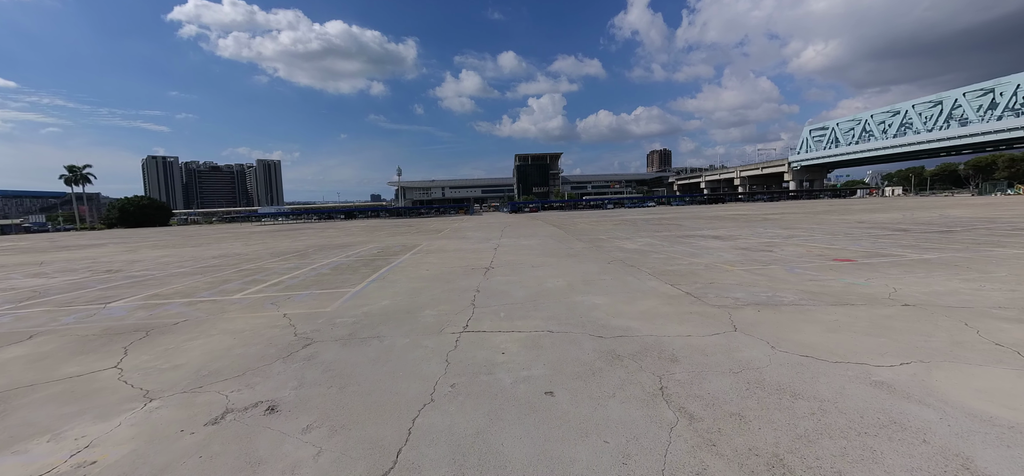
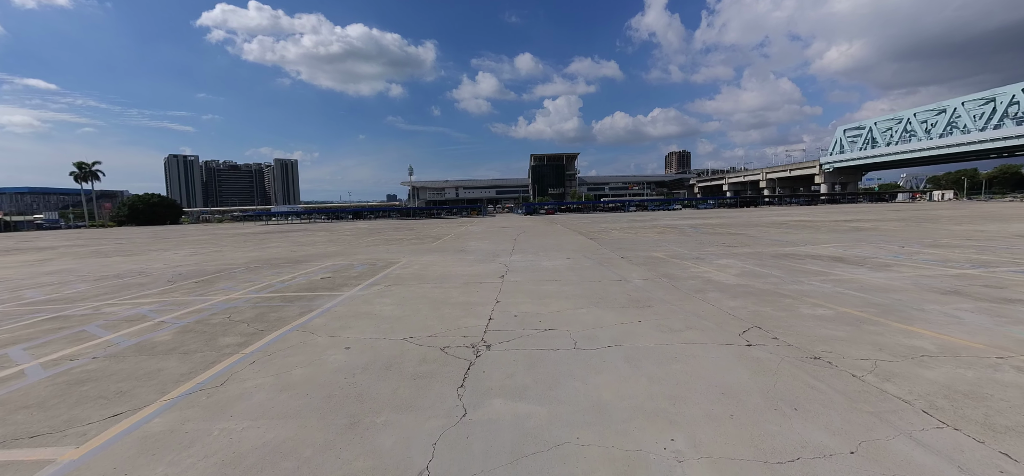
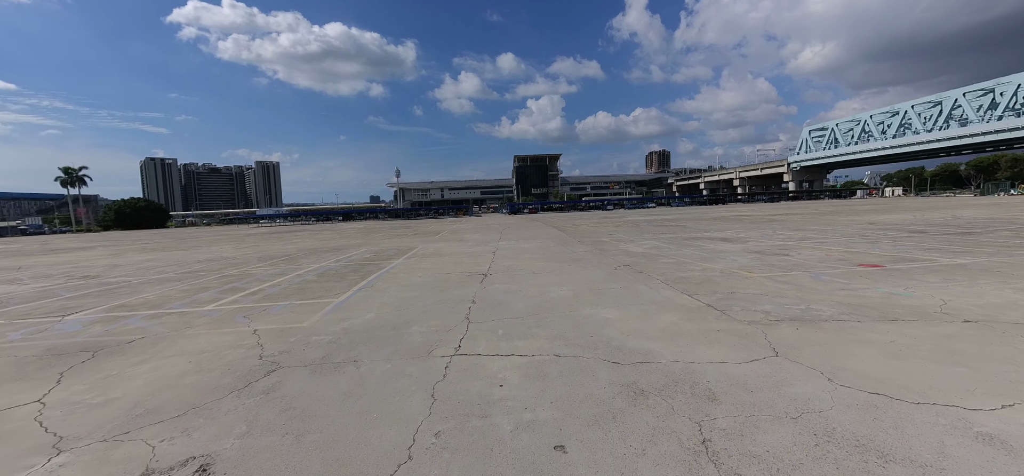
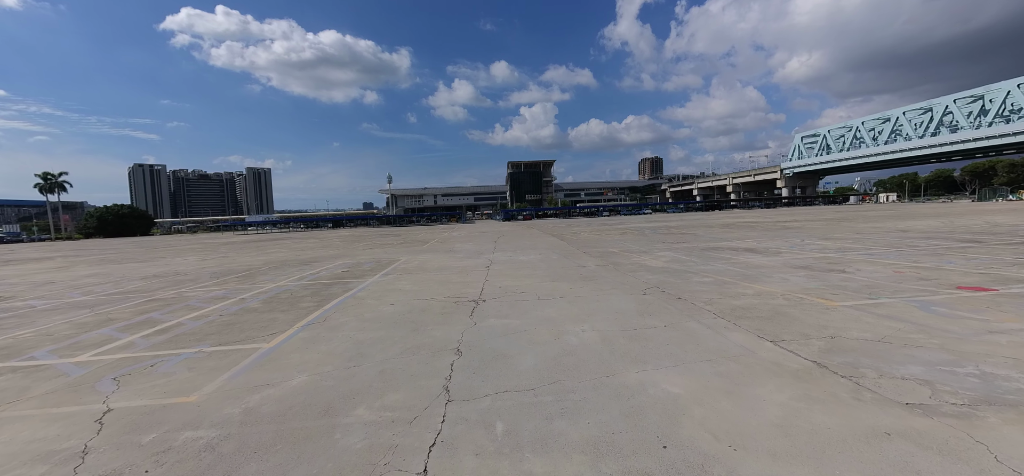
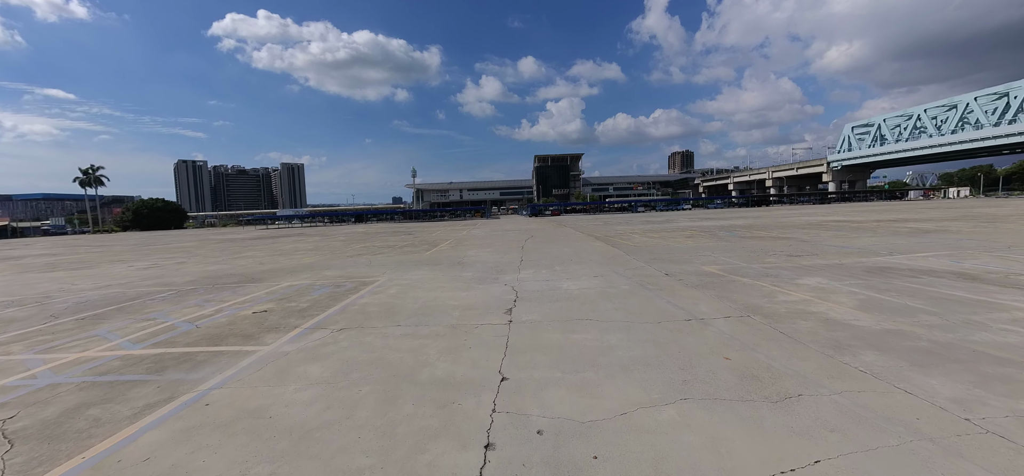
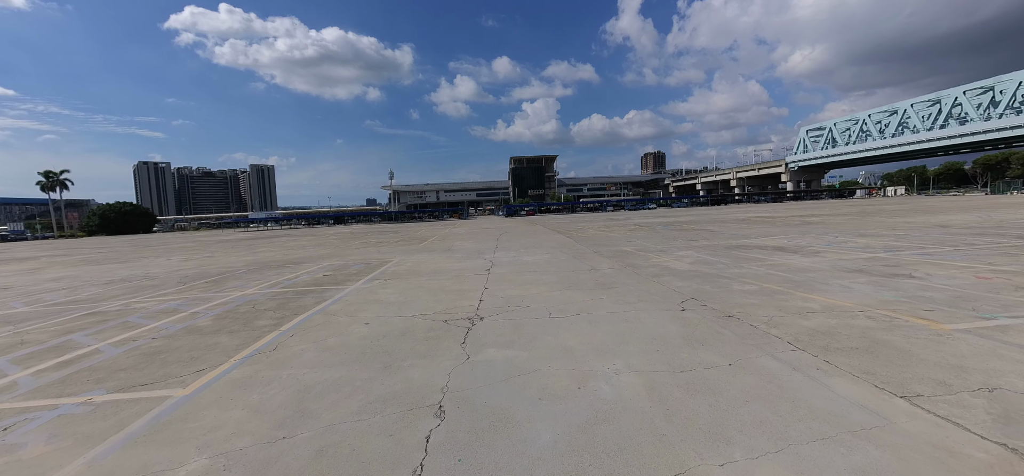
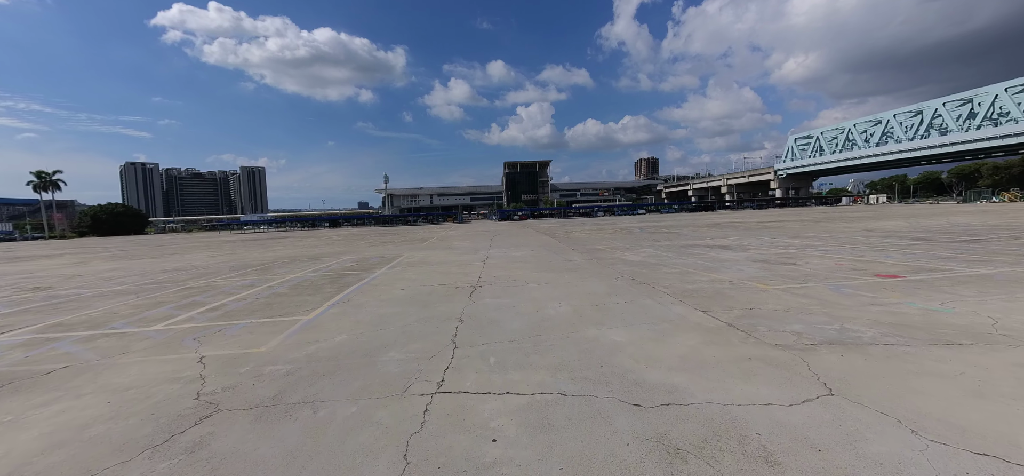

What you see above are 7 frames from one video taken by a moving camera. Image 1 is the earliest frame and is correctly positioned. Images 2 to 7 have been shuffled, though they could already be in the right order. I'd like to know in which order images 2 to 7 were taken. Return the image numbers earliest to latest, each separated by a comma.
3, 7, 4, 6, 2, 5
